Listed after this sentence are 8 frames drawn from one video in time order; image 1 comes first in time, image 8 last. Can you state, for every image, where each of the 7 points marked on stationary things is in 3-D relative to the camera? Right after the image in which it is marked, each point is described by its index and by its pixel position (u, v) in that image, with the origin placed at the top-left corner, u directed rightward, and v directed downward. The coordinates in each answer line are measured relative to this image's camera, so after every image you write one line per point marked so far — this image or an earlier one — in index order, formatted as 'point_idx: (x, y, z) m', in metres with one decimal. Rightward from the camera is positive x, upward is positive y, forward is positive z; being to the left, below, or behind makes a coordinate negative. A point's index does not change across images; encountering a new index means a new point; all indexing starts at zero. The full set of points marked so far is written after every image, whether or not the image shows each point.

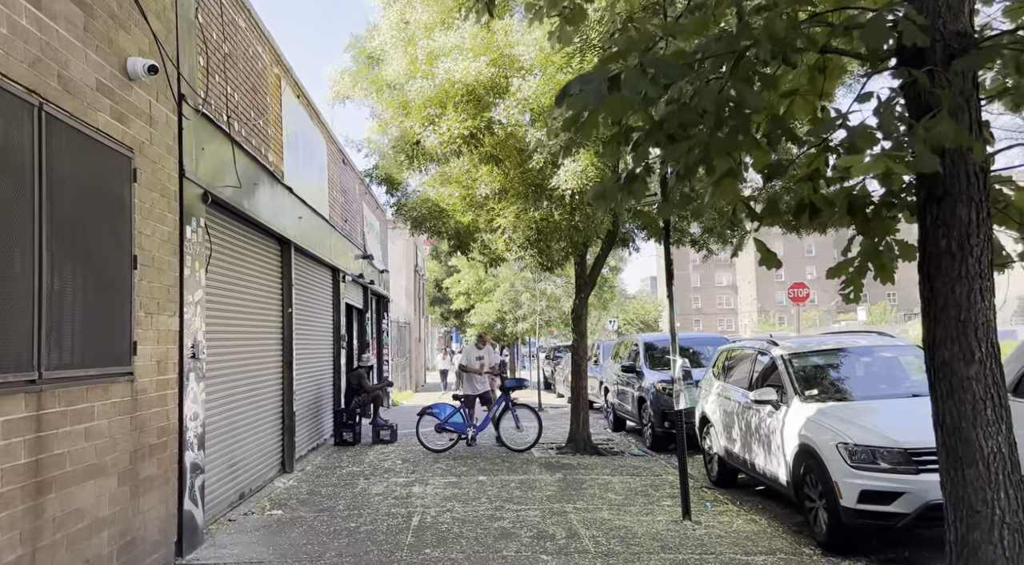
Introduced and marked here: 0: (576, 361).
0: (+0.9, -1.2, +11.9) m
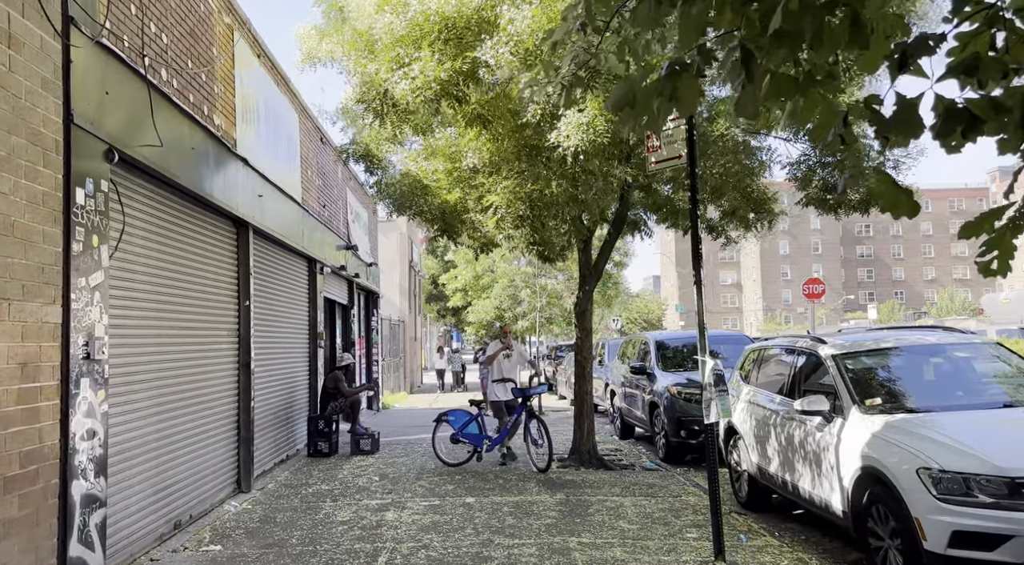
0: (+0.9, -1.0, +10.5) m
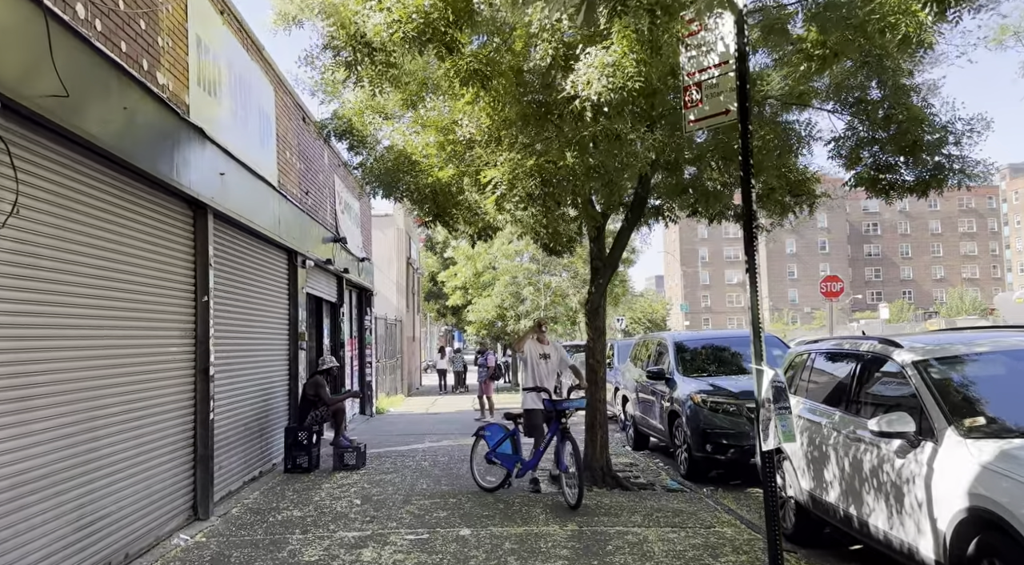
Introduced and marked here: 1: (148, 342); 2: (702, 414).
0: (+0.9, -1.0, +9.2) m
1: (-3.1, -0.5, +7.0) m
2: (+2.2, -1.5, +9.3) m
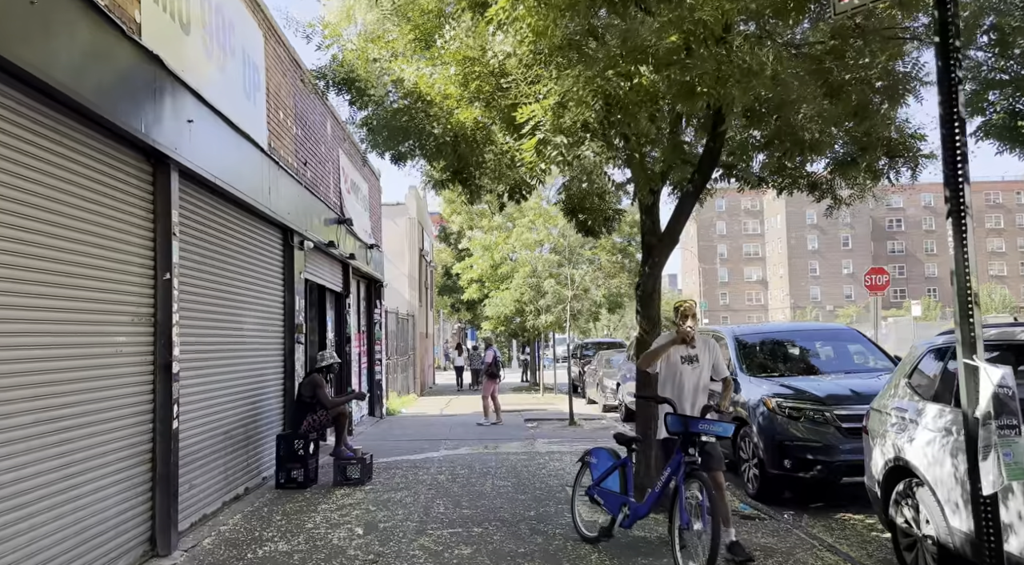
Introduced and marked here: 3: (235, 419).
0: (+1.2, -0.8, +7.6) m
1: (-2.8, -0.3, +5.4) m
2: (+2.5, -1.3, +7.6) m
3: (-2.7, -1.3, +8.0) m
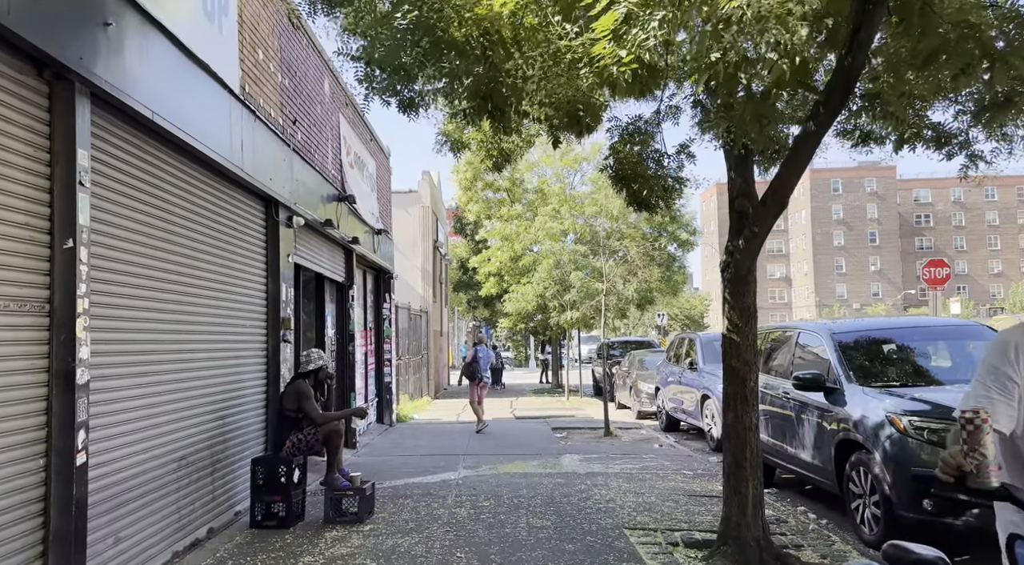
0: (+1.6, -0.6, +5.7) m
1: (-2.5, -0.2, +3.5) m
2: (+2.8, -1.2, +5.7) m
3: (-2.4, -1.2, +6.1) m
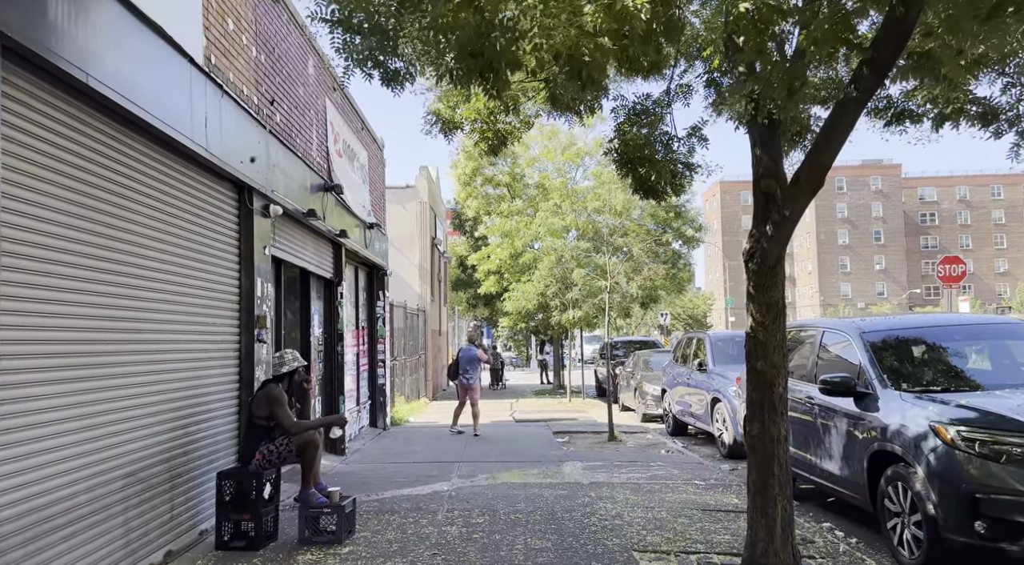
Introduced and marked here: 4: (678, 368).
0: (+1.5, -0.6, +5.0) m
1: (-2.6, -0.1, +2.8) m
2: (+2.8, -1.1, +5.0) m
3: (-2.4, -1.1, +5.4) m
4: (+2.8, -1.5, +13.7) m
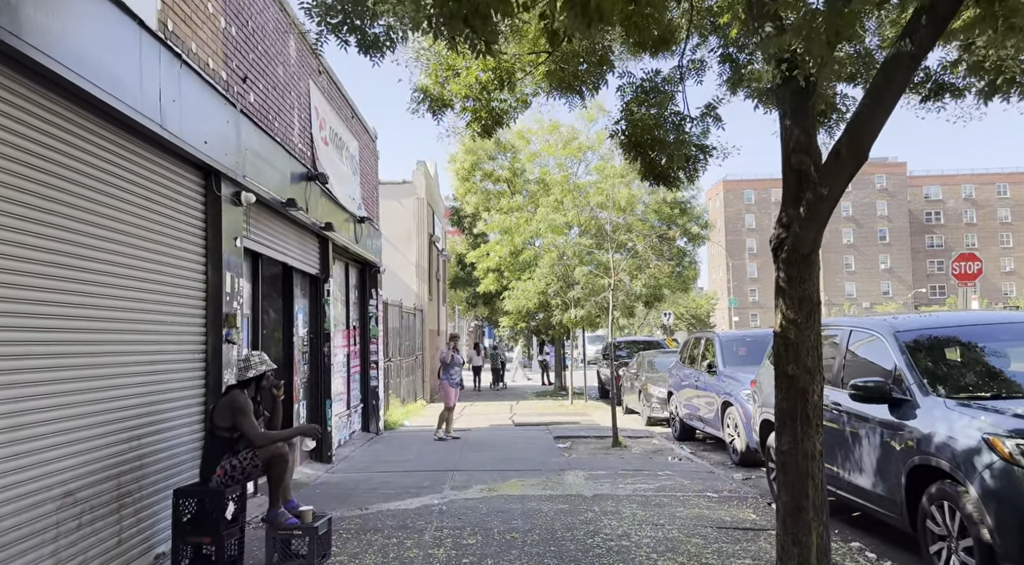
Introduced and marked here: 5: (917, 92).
0: (+1.5, -0.5, +4.3) m
1: (-2.6, -0.1, +2.2) m
2: (+2.7, -1.1, +4.3) m
3: (-2.5, -1.1, +4.7) m
4: (+2.8, -1.4, +13.1) m
5: (+3.1, +1.5, +6.2) m
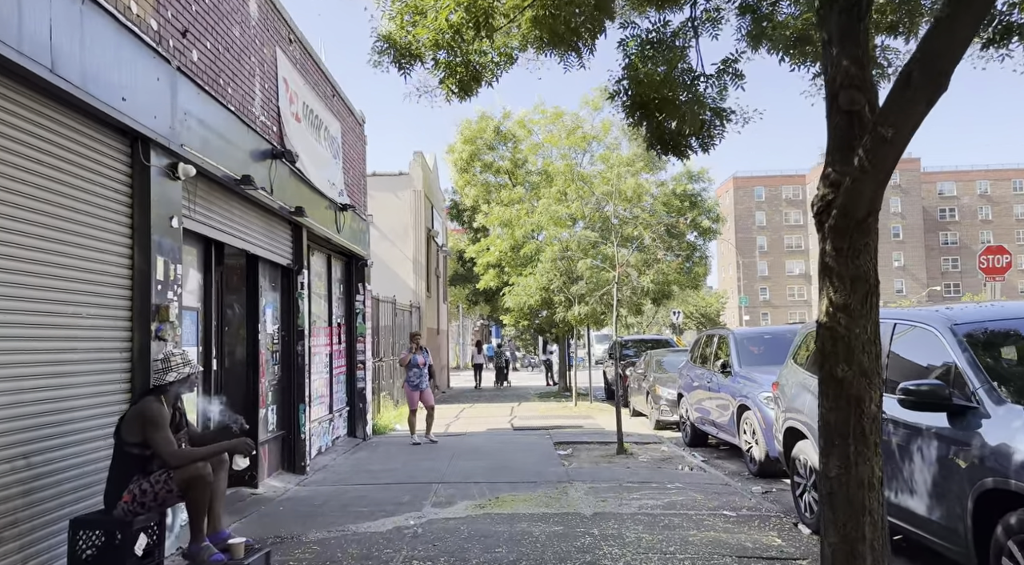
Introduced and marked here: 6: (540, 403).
0: (+1.3, -0.4, +3.3) m
1: (-2.8, 0.0, +1.2) m
2: (+2.6, -1.0, +3.2) m
3: (-2.6, -1.0, +3.8) m
4: (+2.7, -1.3, +12.0) m
5: (+3.0, +1.6, +5.2) m
6: (+0.7, -2.9, +19.7) m
